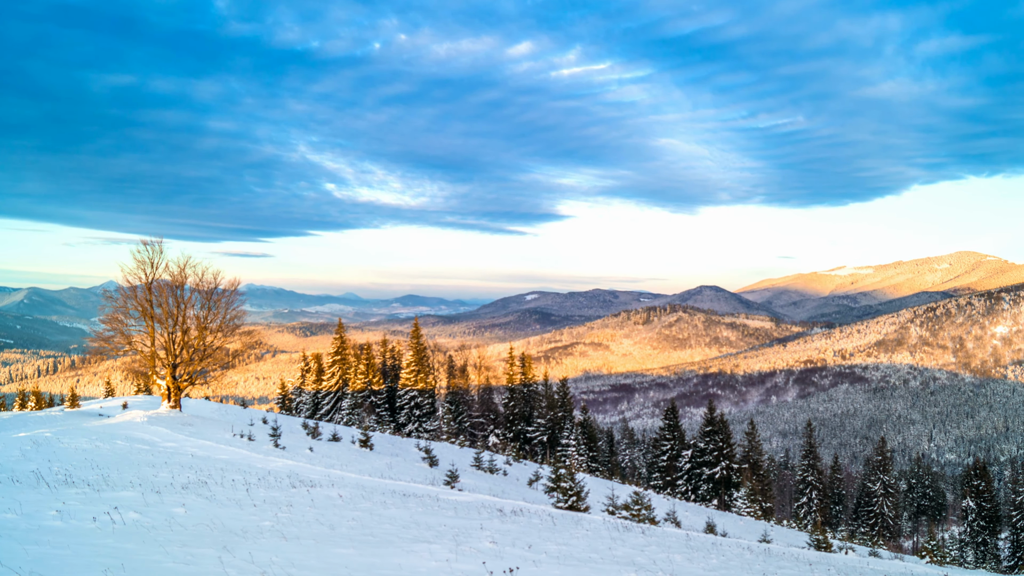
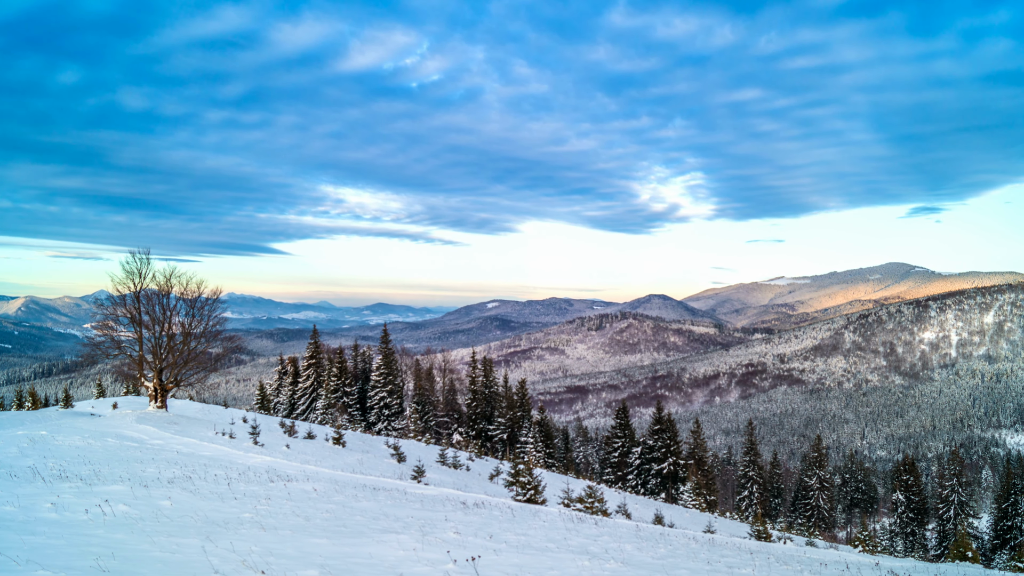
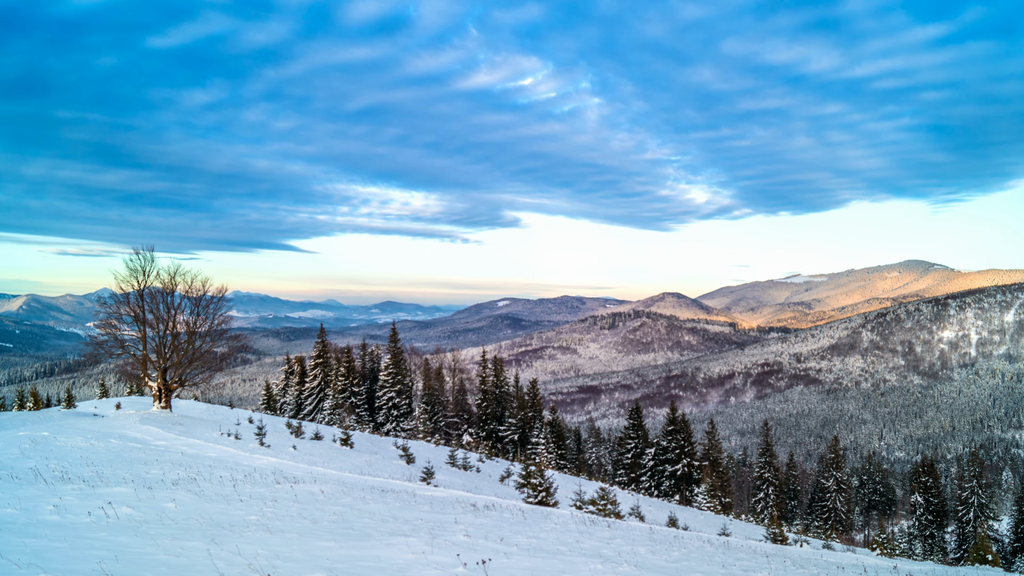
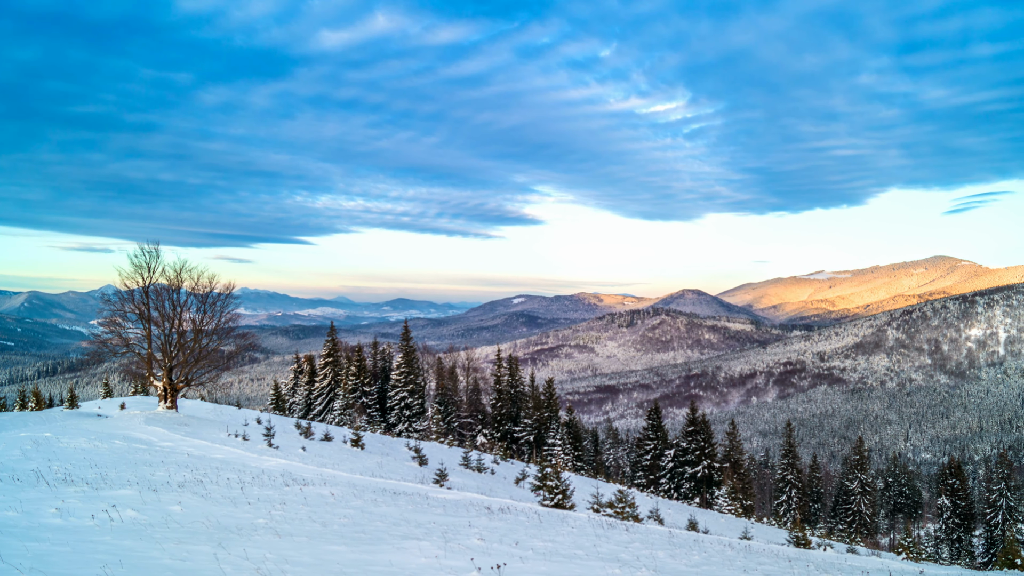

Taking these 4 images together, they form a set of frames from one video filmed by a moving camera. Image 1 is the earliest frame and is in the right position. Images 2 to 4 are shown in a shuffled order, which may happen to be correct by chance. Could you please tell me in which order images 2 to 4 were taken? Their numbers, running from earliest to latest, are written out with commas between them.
4, 3, 2
